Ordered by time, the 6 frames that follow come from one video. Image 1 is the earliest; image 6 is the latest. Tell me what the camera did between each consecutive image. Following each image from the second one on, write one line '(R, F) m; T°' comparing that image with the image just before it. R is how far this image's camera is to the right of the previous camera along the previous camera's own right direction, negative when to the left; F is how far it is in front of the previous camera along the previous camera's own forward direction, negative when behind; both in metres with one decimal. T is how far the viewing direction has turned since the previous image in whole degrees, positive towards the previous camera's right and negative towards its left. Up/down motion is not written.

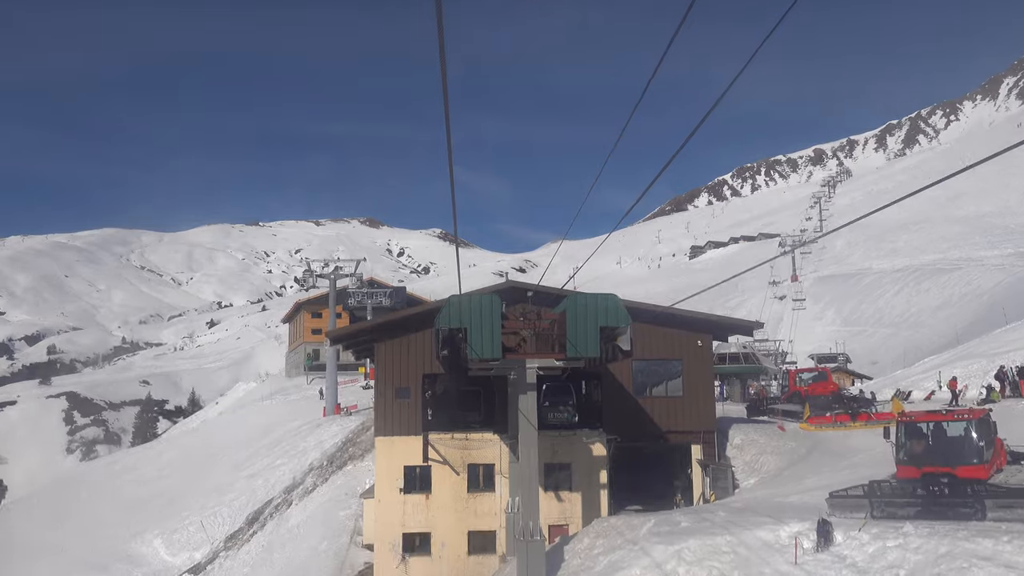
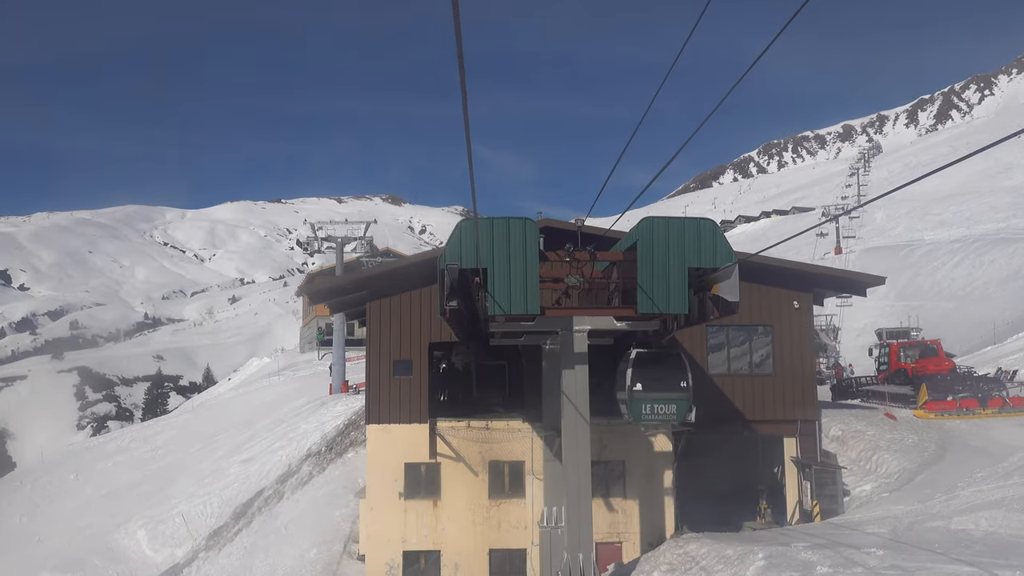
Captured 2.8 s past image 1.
(-0.3, +5.6) m; -2°
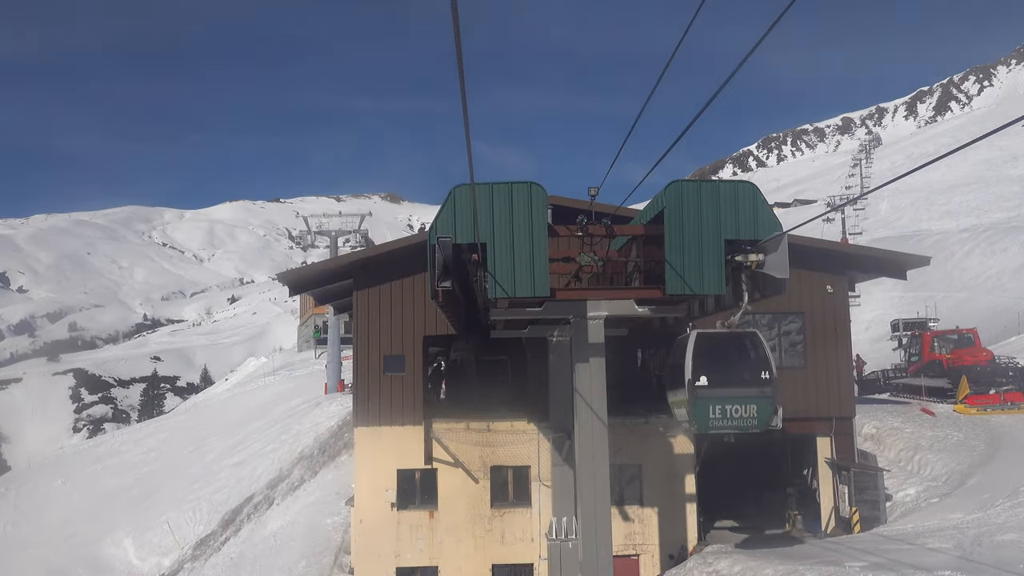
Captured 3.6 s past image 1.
(0.0, +1.7) m; 0°
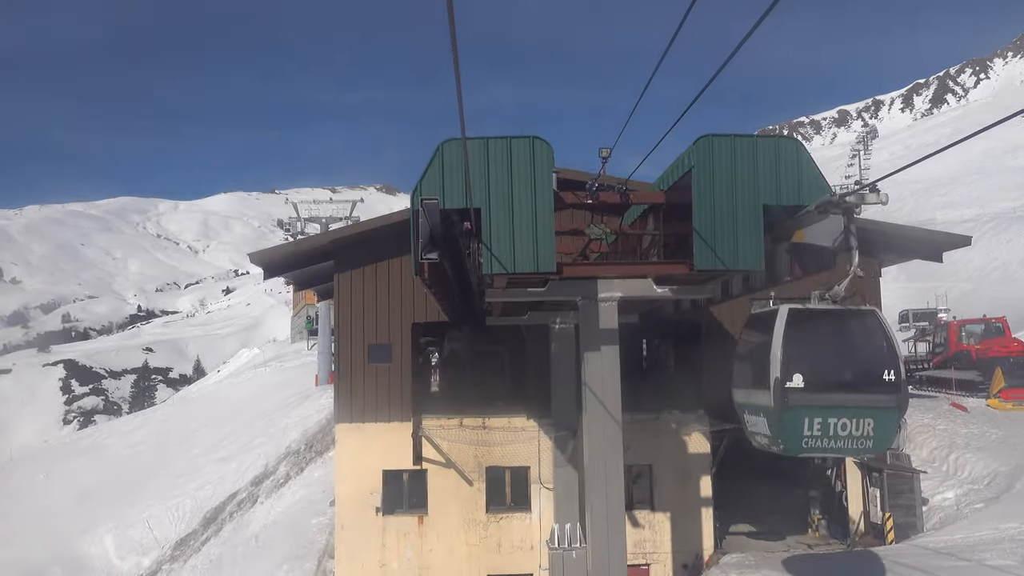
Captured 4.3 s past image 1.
(0.0, +1.5) m; 0°
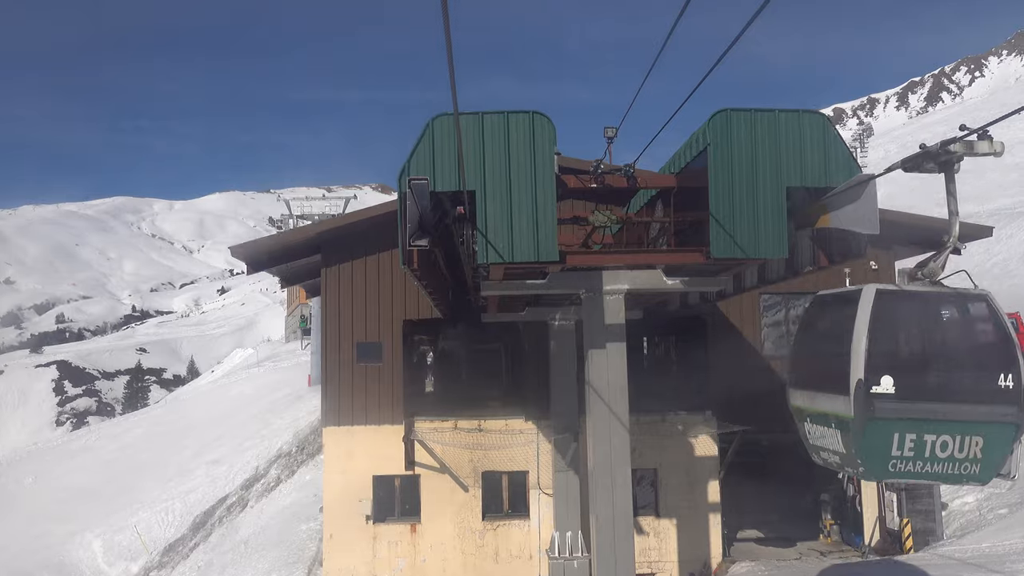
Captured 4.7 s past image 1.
(0.0, +0.7) m; 0°
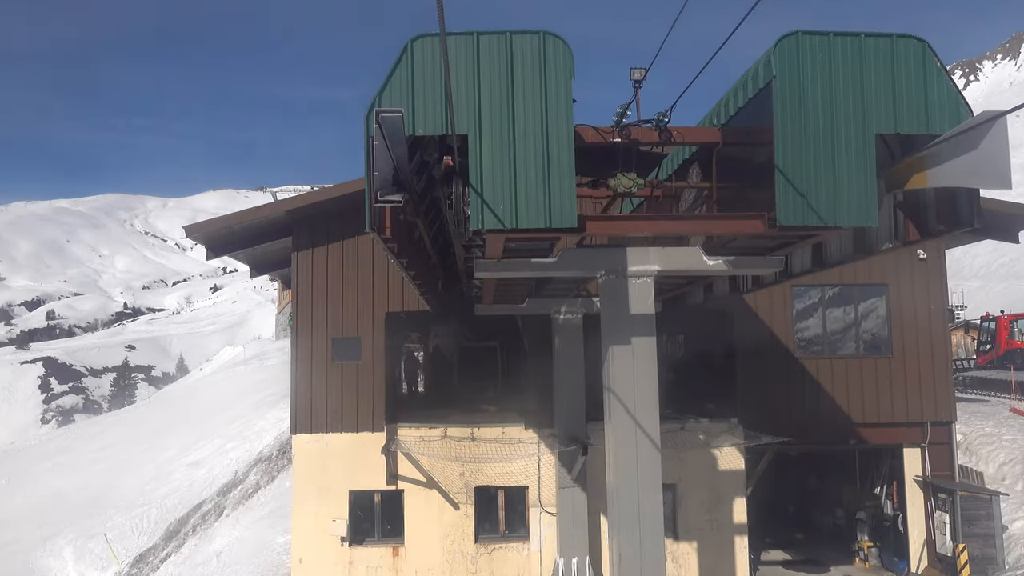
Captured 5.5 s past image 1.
(-0.1, +1.7) m; 0°
